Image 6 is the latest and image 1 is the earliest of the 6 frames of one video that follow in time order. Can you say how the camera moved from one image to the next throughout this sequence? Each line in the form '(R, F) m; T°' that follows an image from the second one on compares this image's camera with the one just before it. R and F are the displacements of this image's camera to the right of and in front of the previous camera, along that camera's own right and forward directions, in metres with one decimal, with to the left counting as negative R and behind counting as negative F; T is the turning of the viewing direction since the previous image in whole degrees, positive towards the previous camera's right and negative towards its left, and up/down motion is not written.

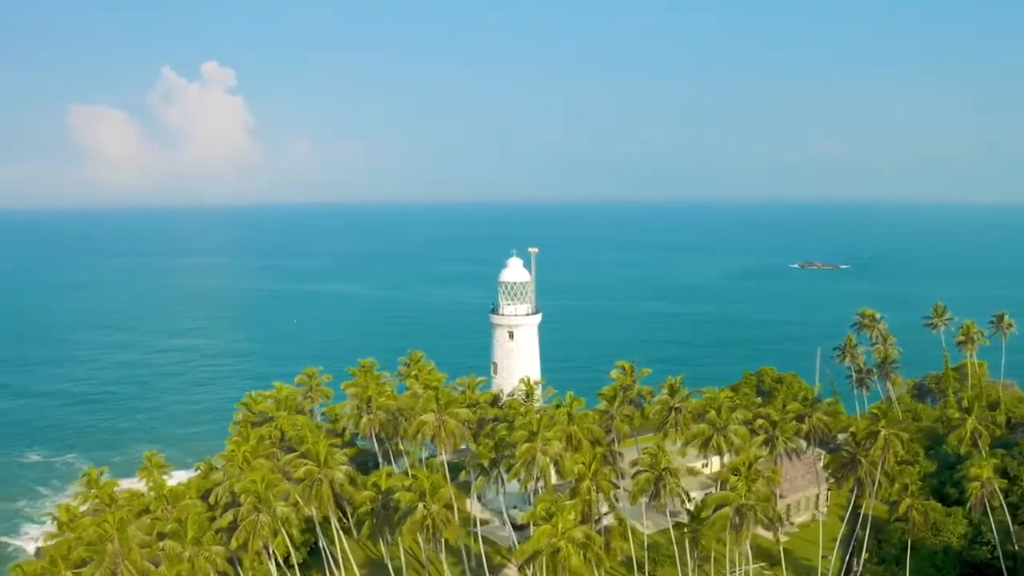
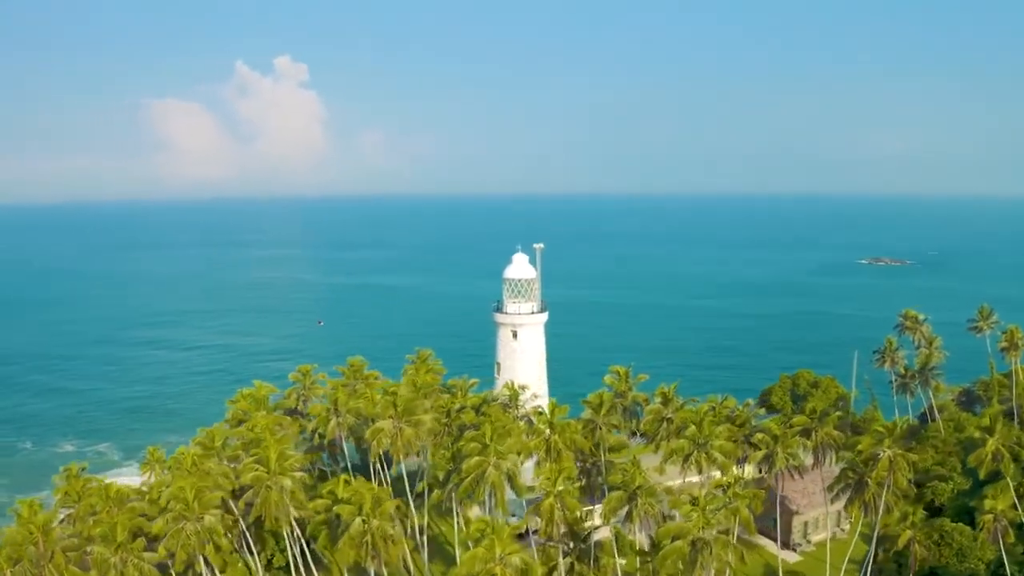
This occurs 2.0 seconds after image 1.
(+3.7, +2.8) m; -4°
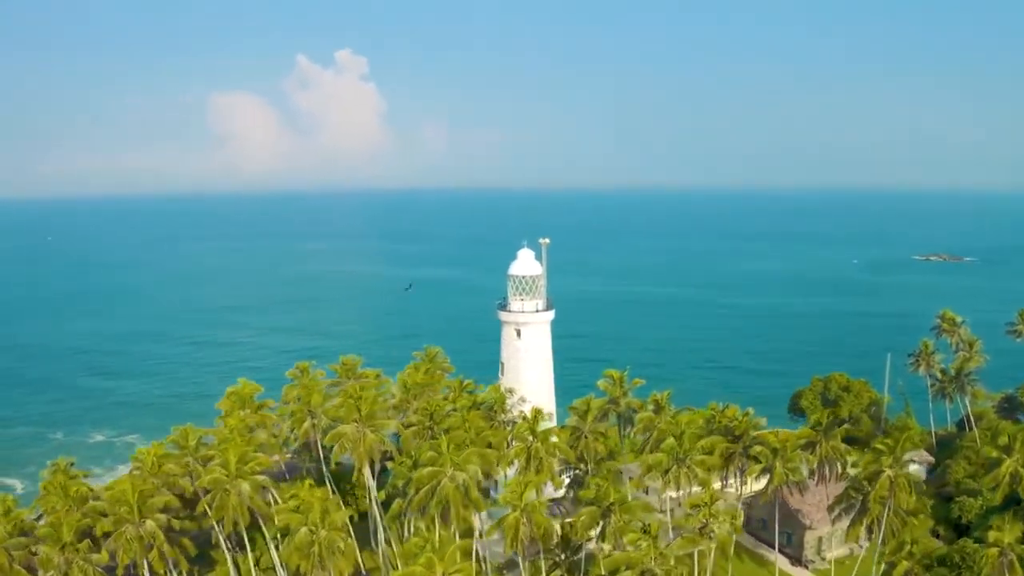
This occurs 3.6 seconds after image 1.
(+2.8, +2.1) m; -3°
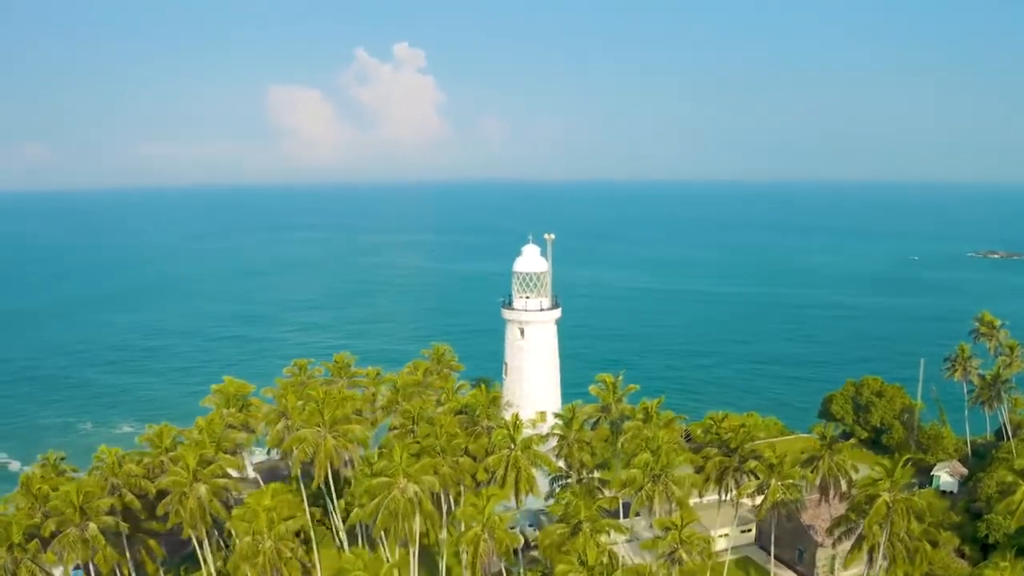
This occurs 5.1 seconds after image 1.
(+2.6, +2.0) m; -3°
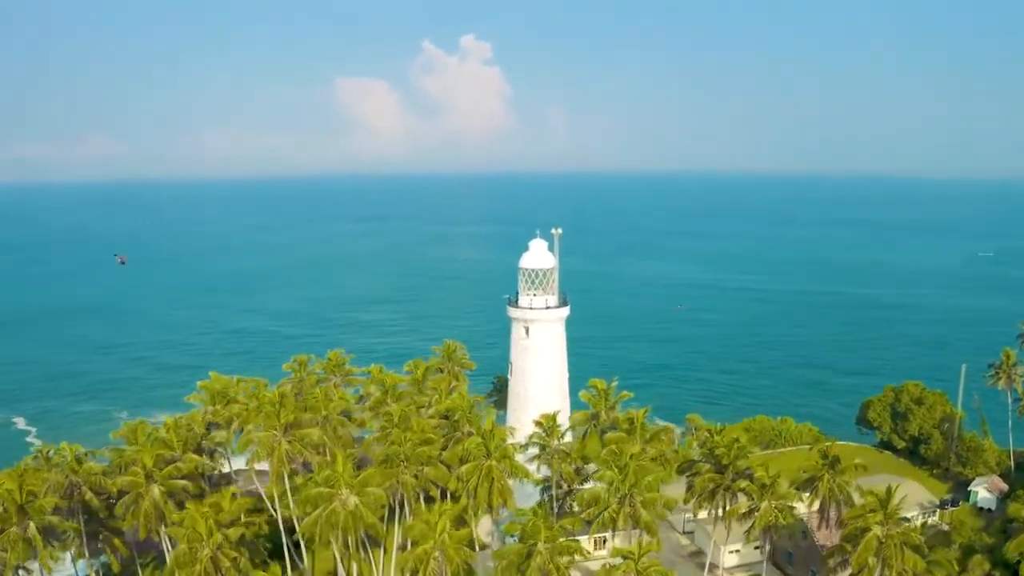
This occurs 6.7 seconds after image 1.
(+2.8, +2.1) m; -4°
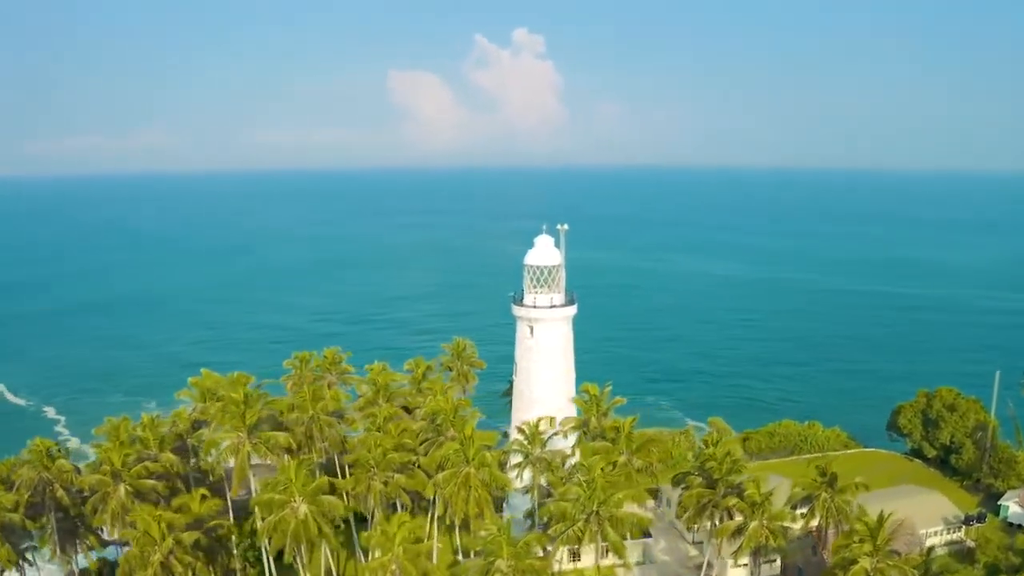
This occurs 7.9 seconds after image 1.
(+2.1, +1.5) m; -3°
